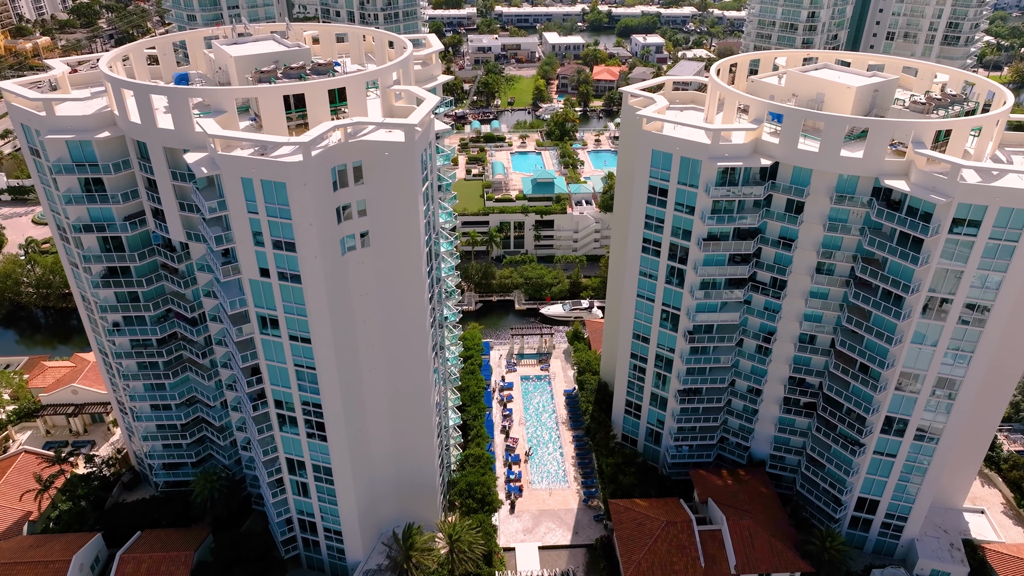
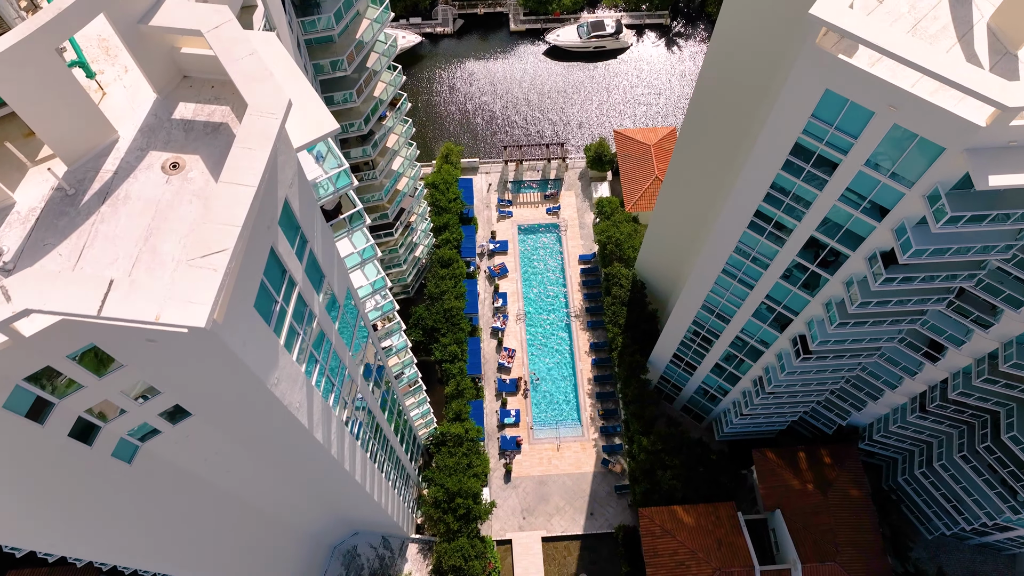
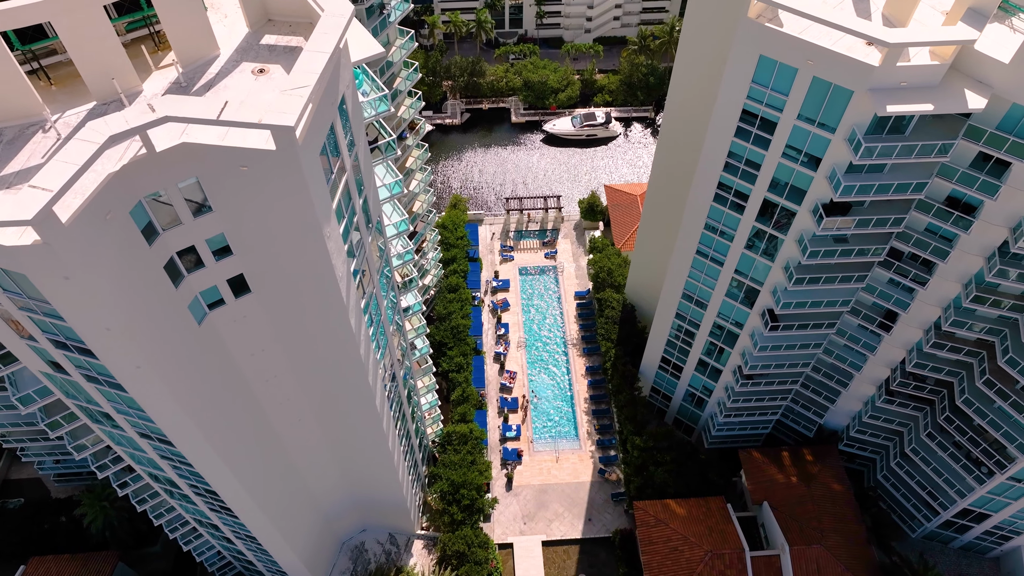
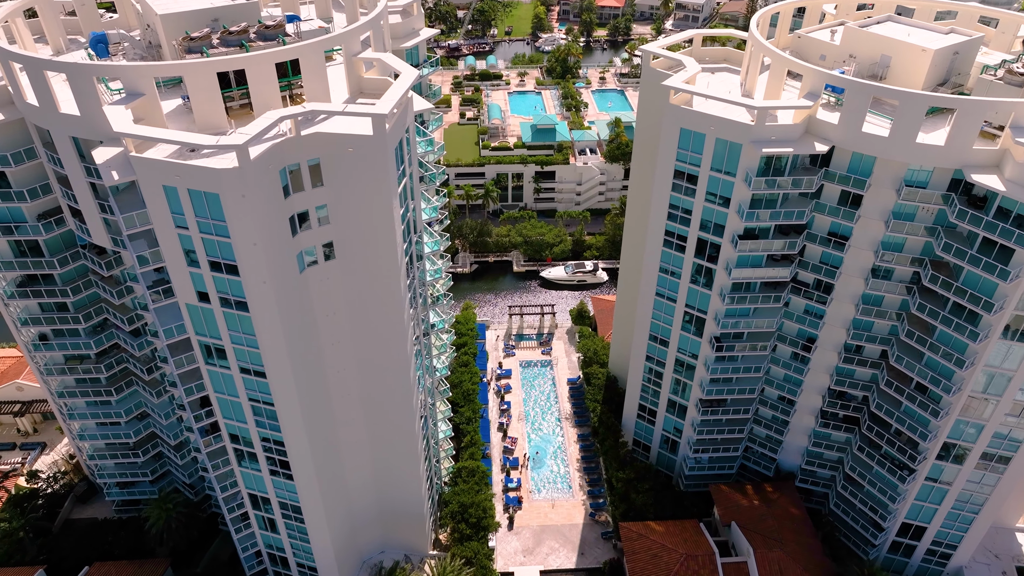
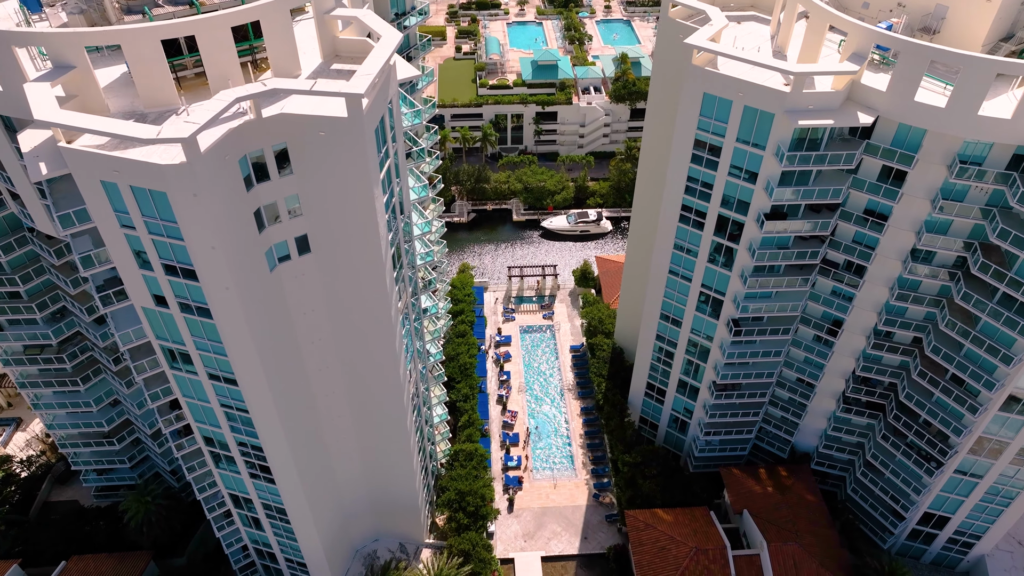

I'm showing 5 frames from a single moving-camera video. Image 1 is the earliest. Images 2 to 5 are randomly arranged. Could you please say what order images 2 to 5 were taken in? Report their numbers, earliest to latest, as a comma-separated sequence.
4, 5, 3, 2
